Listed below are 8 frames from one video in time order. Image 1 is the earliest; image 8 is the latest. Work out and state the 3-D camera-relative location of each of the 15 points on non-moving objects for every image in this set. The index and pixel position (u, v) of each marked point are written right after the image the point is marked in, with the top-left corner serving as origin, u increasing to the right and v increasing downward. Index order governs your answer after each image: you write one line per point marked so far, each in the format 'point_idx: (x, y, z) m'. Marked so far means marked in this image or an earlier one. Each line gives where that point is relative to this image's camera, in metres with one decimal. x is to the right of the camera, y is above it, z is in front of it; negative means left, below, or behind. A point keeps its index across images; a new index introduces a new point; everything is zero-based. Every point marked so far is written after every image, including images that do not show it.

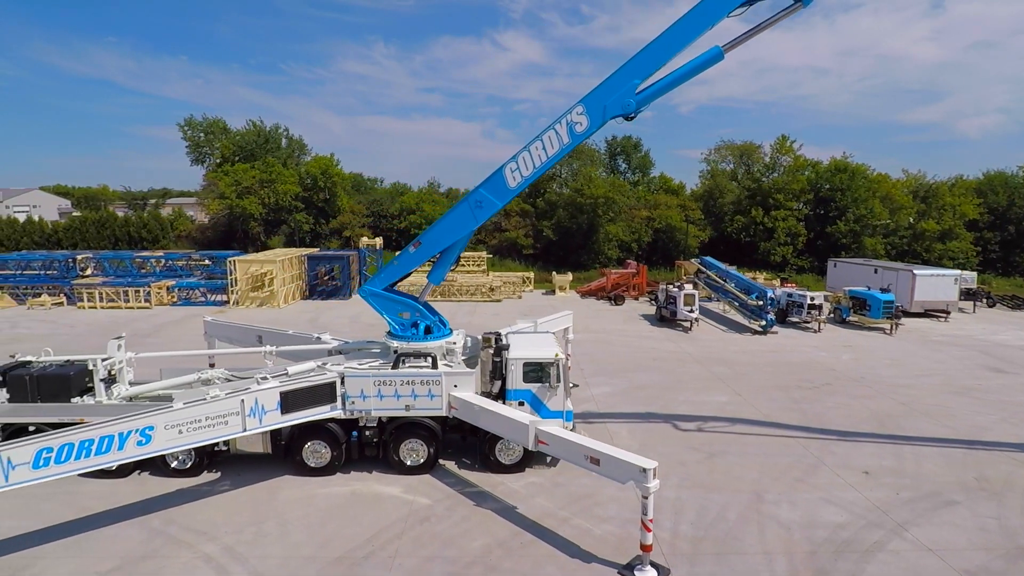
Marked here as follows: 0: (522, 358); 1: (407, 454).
0: (+0.2, -1.1, +9.3) m
1: (-1.7, -2.7, +9.4) m
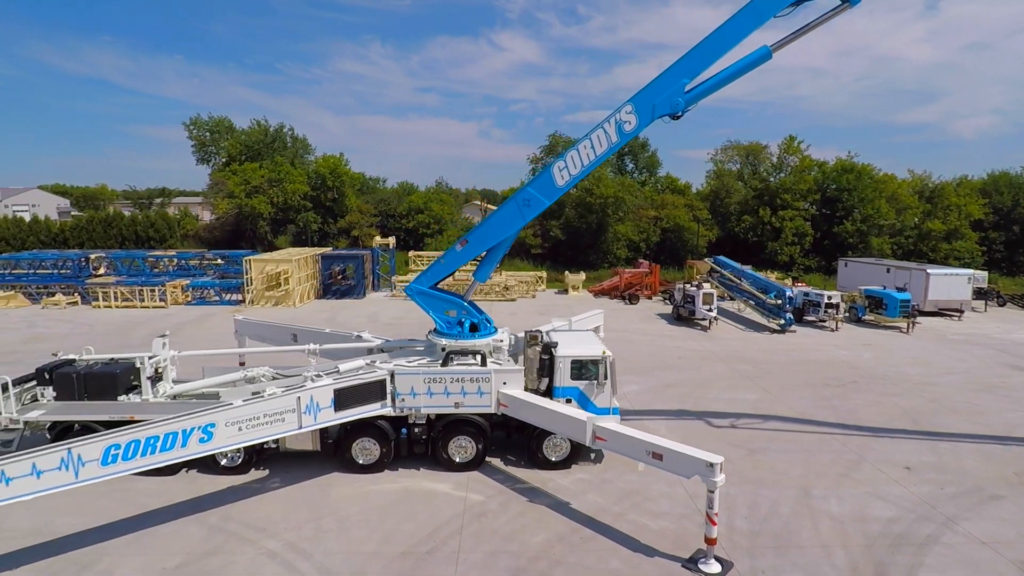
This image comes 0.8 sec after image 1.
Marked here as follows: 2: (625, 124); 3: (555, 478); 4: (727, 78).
0: (+1.0, -1.1, +9.4) m
1: (-0.9, -2.7, +9.5) m
2: (+1.8, +2.6, +9.2) m
3: (+0.7, -3.1, +9.3) m
4: (+3.3, +3.3, +8.9) m
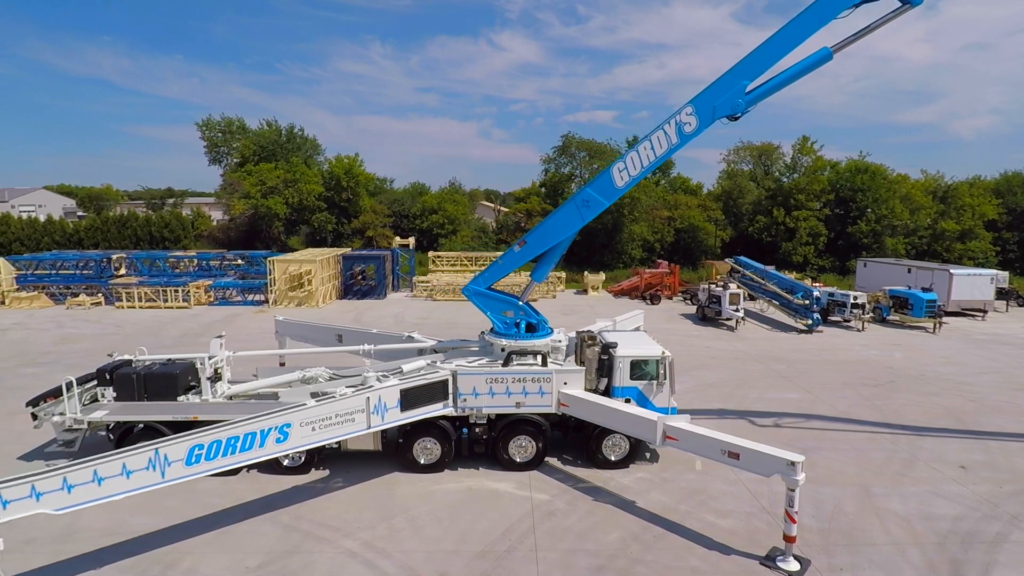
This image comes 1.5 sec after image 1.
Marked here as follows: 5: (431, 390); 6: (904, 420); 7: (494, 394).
0: (+2.0, -1.1, +9.5) m
1: (+0.1, -2.7, +9.6) m
2: (+2.8, +2.6, +9.3) m
3: (+1.7, -3.1, +9.4) m
4: (+4.3, +3.3, +9.0) m
5: (-1.3, -1.6, +9.0) m
6: (+8.2, -2.7, +11.9) m
7: (-0.3, -1.7, +9.3) m
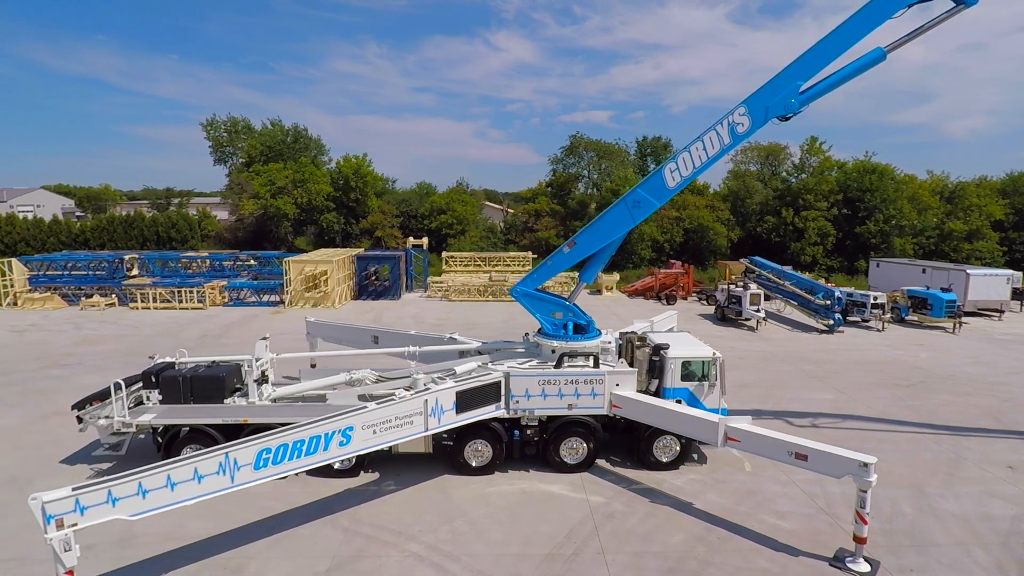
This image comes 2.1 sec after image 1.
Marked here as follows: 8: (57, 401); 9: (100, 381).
0: (+2.8, -1.1, +9.5) m
1: (+0.9, -2.7, +9.5) m
2: (+3.6, +2.6, +9.2) m
3: (+2.5, -3.1, +9.4) m
4: (+5.2, +3.3, +9.0) m
5: (-0.4, -1.6, +9.0) m
6: (+9.0, -2.7, +12.0) m
7: (+0.5, -1.7, +9.3) m
8: (-10.3, -2.6, +13.0) m
9: (-10.3, -2.4, +14.4) m
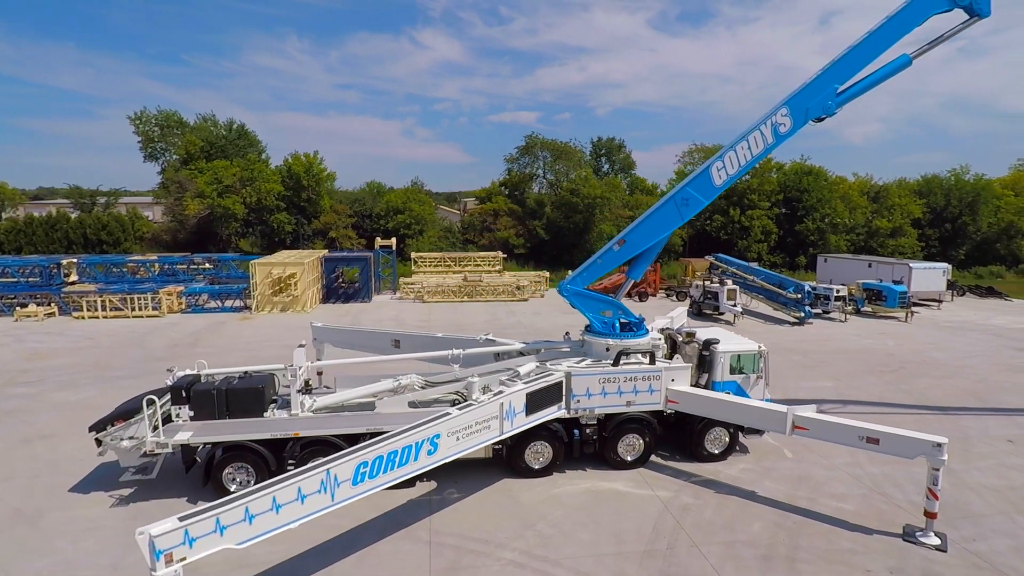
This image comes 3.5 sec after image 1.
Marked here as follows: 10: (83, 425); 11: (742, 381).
0: (+3.7, -1.1, +9.8) m
1: (+1.9, -2.7, +9.6) m
2: (+4.5, +2.7, +9.6) m
3: (+3.5, -3.1, +9.6) m
4: (+6.1, +3.4, +9.6) m
5: (+0.6, -1.6, +8.9) m
6: (+9.6, -2.6, +13.0) m
7: (+1.5, -1.7, +9.3) m
8: (-9.7, -2.7, +11.6) m
9: (-9.9, -2.5, +13.0) m
10: (-8.6, -2.8, +11.5) m
11: (+4.0, -1.6, +9.9) m
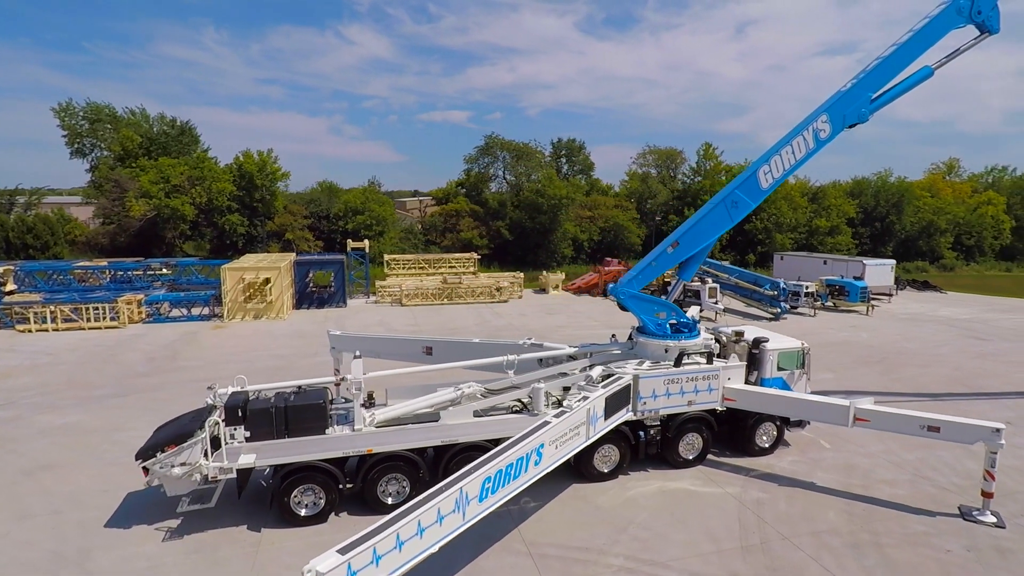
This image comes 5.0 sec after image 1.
0: (+4.7, -1.1, +10.1) m
1: (+2.9, -2.7, +9.7) m
2: (+5.5, +2.7, +10.1) m
3: (+4.6, -3.1, +10.0) m
4: (+7.0, +3.4, +10.2) m
5: (+1.7, -1.7, +8.9) m
6: (+10.2, -2.5, +14.1) m
7: (+2.6, -1.7, +9.4) m
8: (-8.8, -3.0, +10.4) m
9: (-9.1, -2.8, +11.7) m
10: (-7.7, -3.0, +10.4) m
11: (+5.0, -1.6, +10.3) m
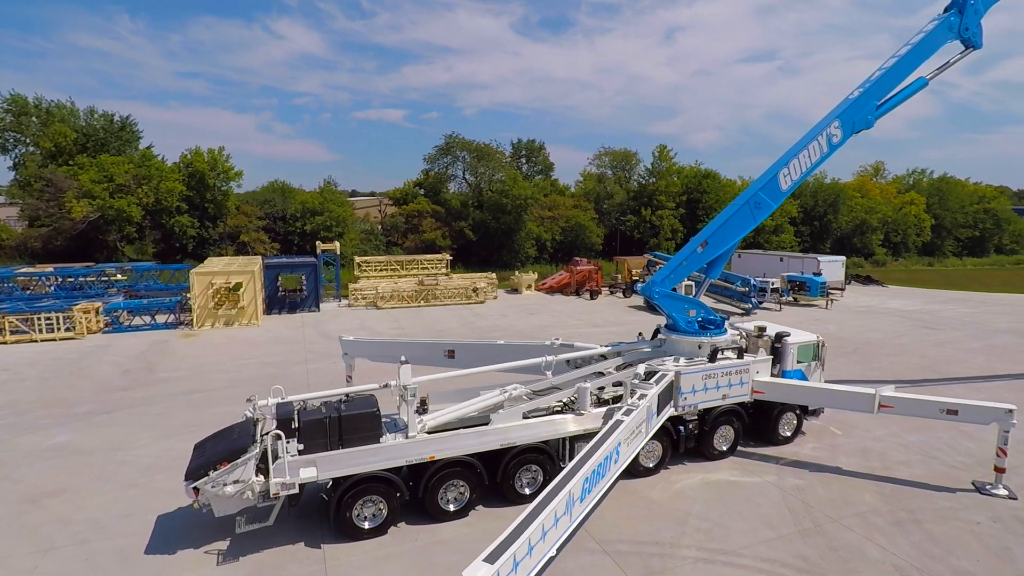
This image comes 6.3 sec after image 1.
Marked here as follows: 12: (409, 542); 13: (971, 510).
0: (+5.3, -1.0, +10.7) m
1: (+3.6, -2.7, +10.1) m
2: (+6.0, +2.8, +10.7) m
3: (+5.2, -3.0, +10.5) m
4: (+7.5, +3.5, +11.0) m
5: (+2.5, -1.6, +9.1) m
6: (+10.3, -2.3, +15.2) m
7: (+3.3, -1.7, +9.7) m
8: (-8.0, -3.1, +9.5) m
9: (-8.6, -2.9, +10.7) m
10: (-7.0, -3.1, +9.6) m
11: (+5.6, -1.5, +10.9) m
12: (-1.4, -3.5, +7.8) m
13: (+6.9, -3.3, +8.6) m
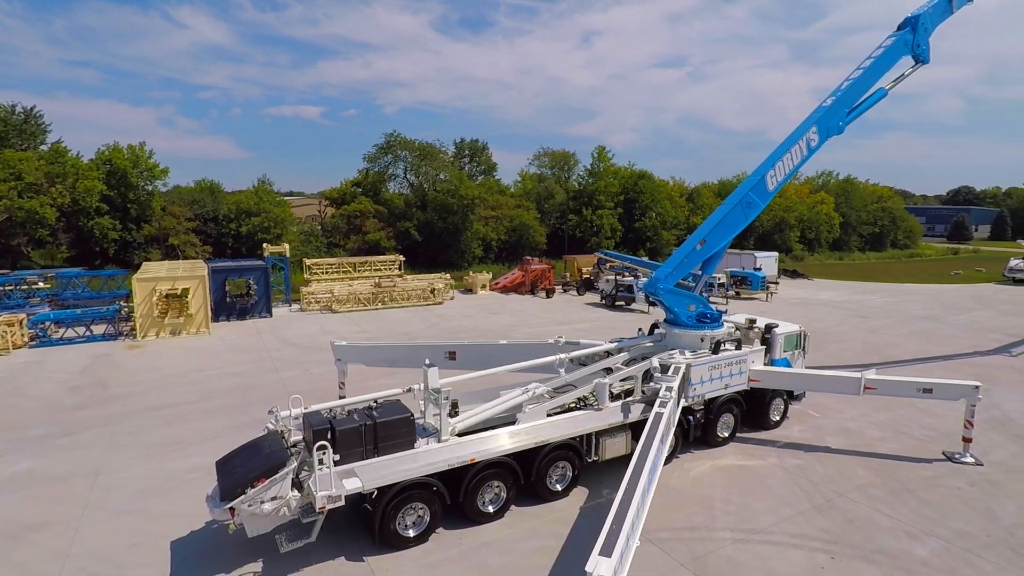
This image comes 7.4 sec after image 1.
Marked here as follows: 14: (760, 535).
0: (+5.4, -0.9, +11.4) m
1: (+3.9, -2.6, +10.6) m
2: (+6.0, +2.9, +11.6) m
3: (+5.4, -2.9, +11.3) m
4: (+7.5, +3.7, +12.0) m
5: (+2.9, -1.6, +9.5) m
6: (+9.8, -2.1, +16.6) m
7: (+3.6, -1.6, +10.2) m
8: (-7.6, -3.3, +8.4) m
9: (-8.3, -3.1, +9.6) m
10: (-6.6, -3.3, +8.7) m
11: (+5.7, -1.4, +11.7) m
12: (-0.8, -3.5, +7.7) m
13: (+7.3, -3.2, +9.6) m
14: (+3.4, -3.4, +7.9) m
